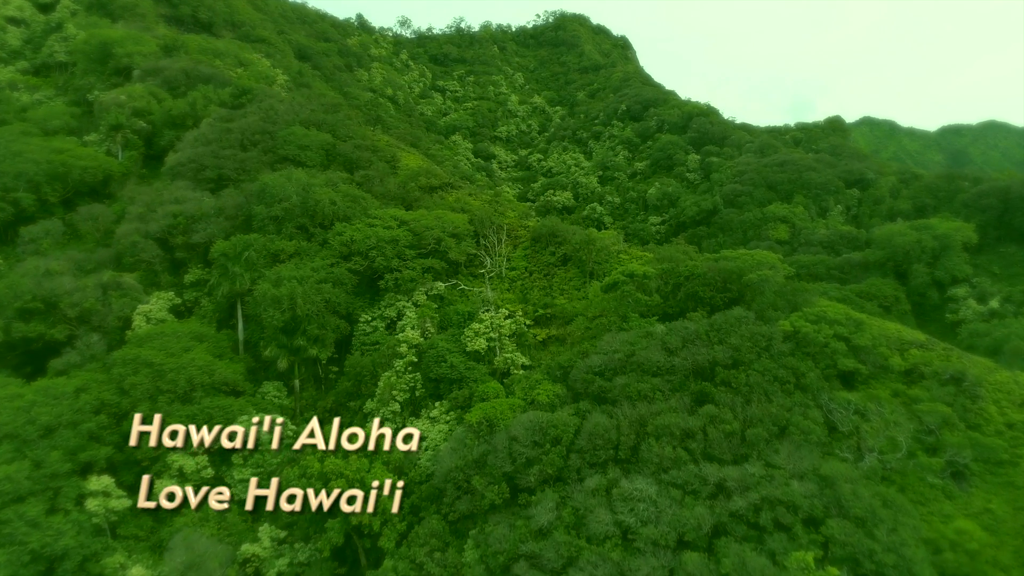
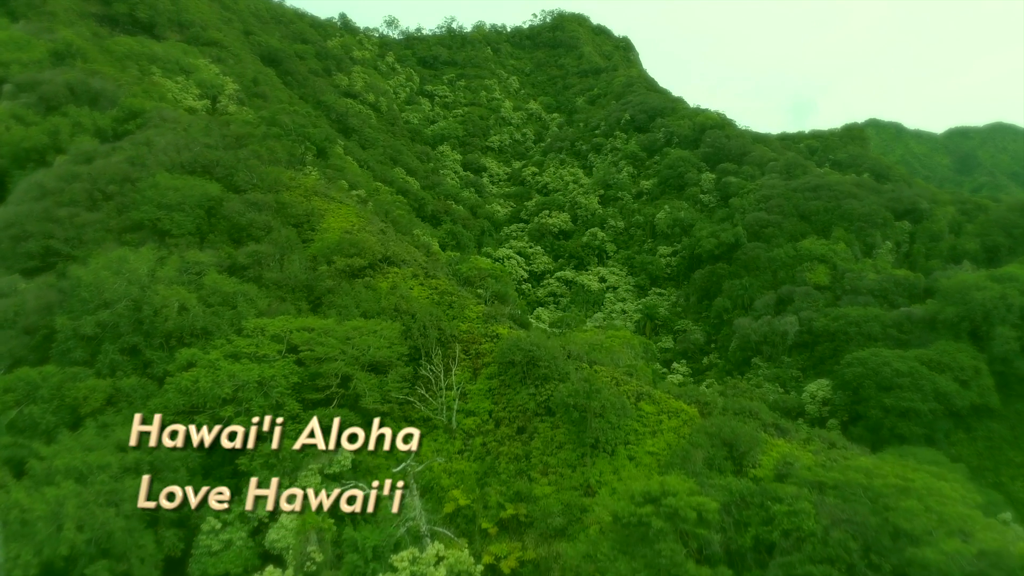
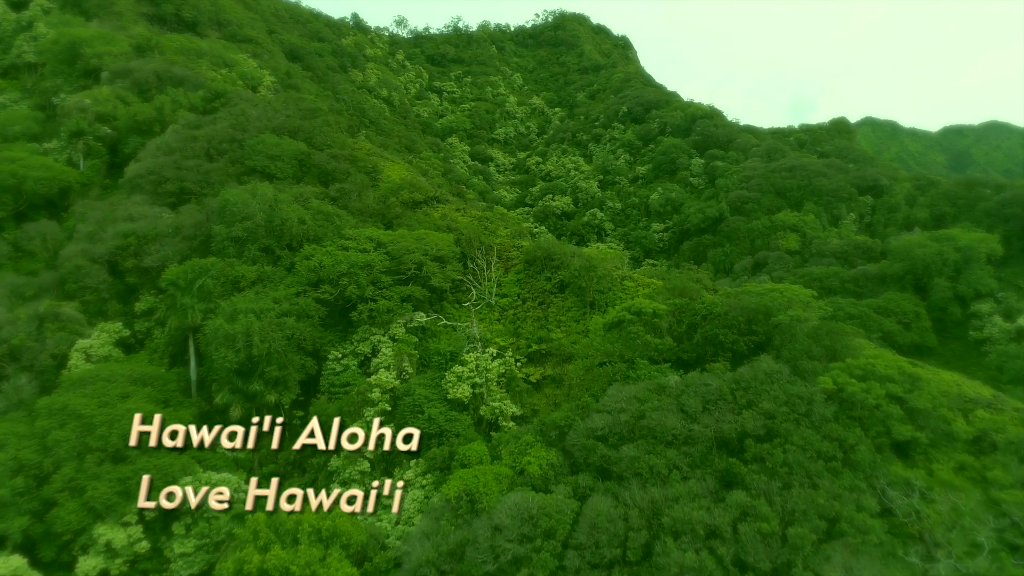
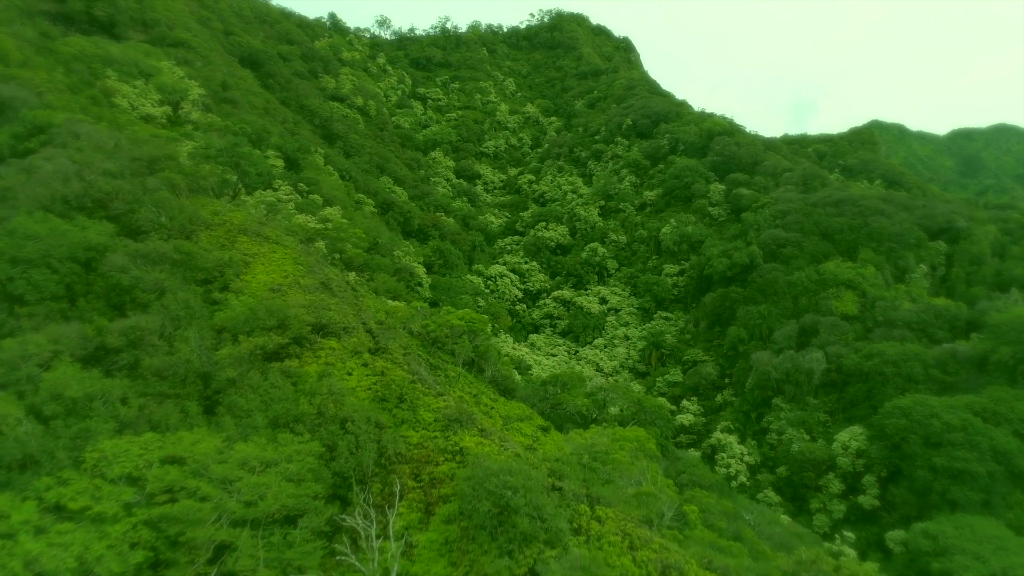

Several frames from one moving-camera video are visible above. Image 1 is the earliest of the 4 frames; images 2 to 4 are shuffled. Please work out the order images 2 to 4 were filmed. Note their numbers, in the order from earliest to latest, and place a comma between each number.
3, 2, 4
